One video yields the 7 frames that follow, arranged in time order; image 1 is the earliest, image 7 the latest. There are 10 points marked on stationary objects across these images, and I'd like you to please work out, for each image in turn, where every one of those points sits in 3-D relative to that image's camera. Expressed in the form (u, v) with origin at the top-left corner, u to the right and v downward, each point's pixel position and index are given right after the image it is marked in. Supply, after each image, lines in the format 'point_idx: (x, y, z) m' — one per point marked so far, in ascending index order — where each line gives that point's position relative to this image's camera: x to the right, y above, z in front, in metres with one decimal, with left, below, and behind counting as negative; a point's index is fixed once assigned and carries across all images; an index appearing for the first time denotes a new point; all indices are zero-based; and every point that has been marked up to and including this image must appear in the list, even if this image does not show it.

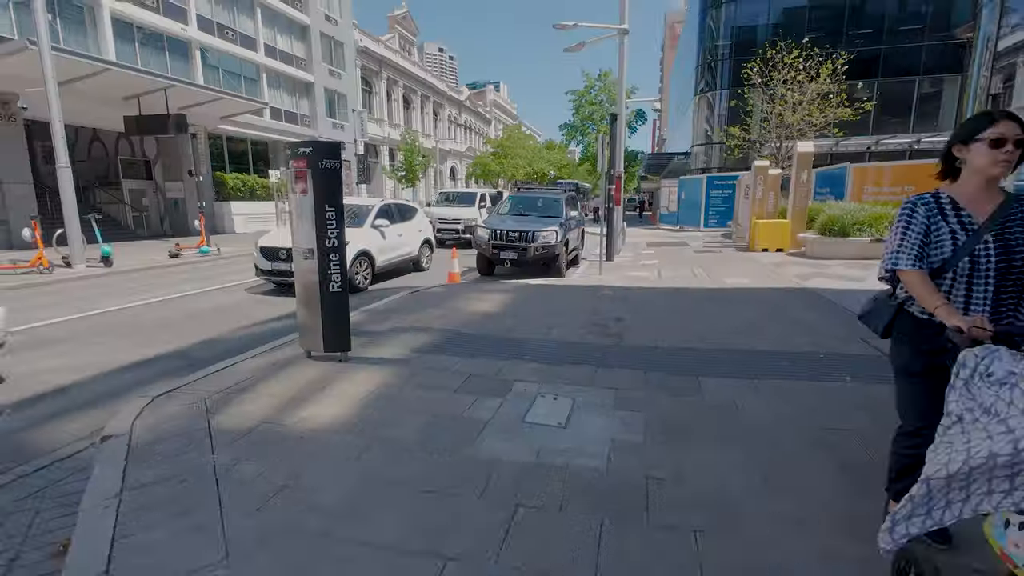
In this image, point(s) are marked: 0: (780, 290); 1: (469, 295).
0: (+4.8, 0.0, +8.6) m
1: (-0.8, -0.1, +8.6) m
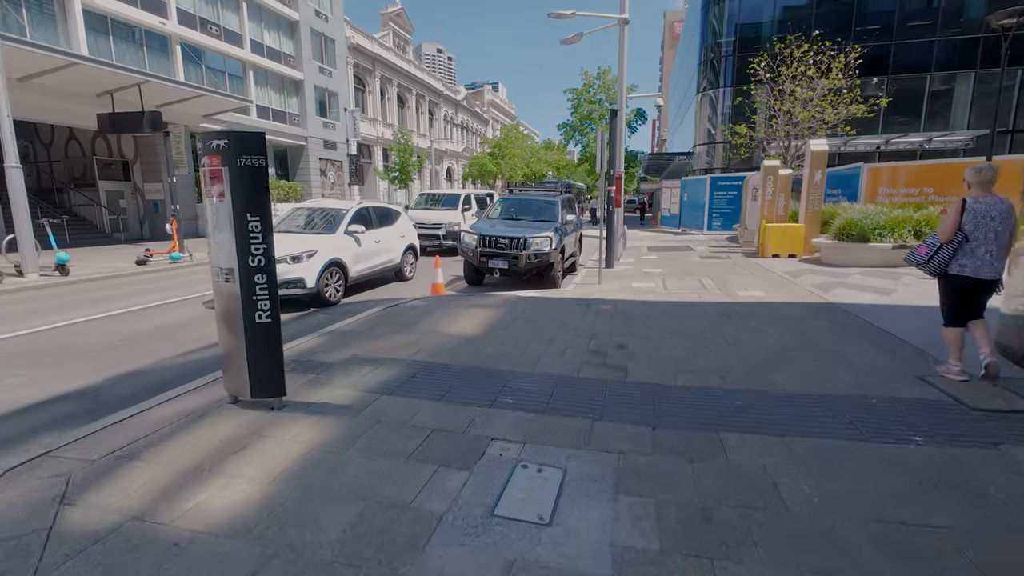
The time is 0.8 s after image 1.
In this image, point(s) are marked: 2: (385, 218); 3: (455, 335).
0: (+4.6, -0.3, +7.6) m
1: (-1.0, -0.4, +7.6) m
2: (-2.8, +1.5, +10.6) m
3: (-0.7, -0.6, +6.2) m
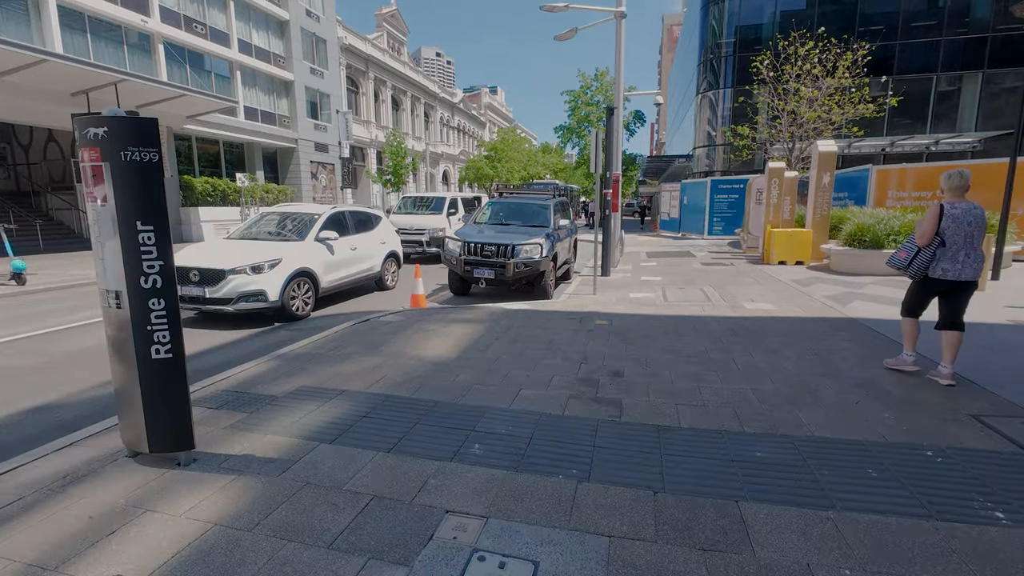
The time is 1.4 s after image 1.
0: (+4.4, -0.5, +6.9) m
1: (-1.2, -0.5, +6.8) m
2: (-3.1, +1.3, +9.9) m
3: (-1.0, -0.8, +5.4) m
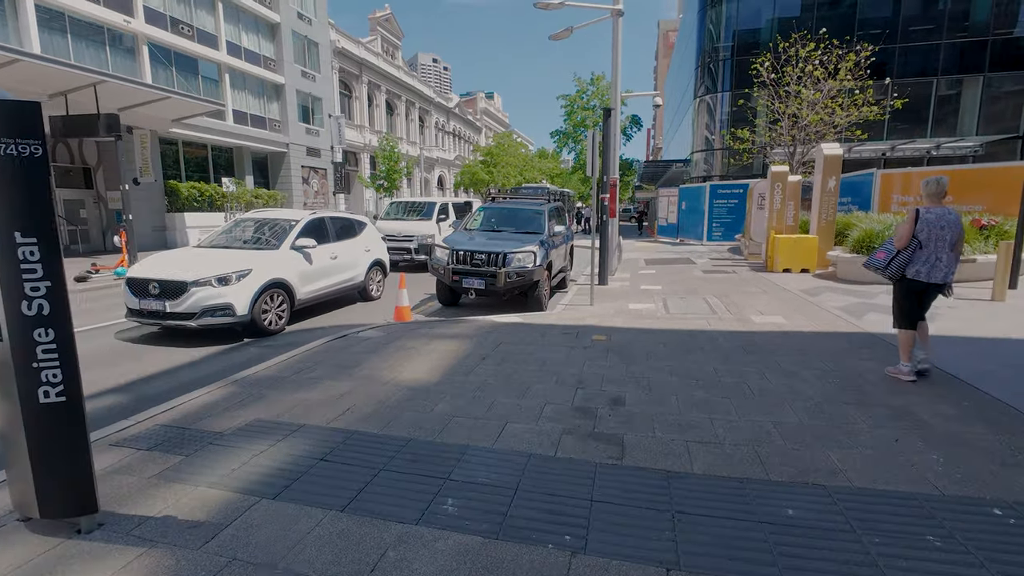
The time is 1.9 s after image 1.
0: (+4.2, -0.6, +6.3) m
1: (-1.3, -0.7, +6.2) m
2: (-3.2, +1.1, +9.3) m
3: (-1.1, -0.9, +4.8) m
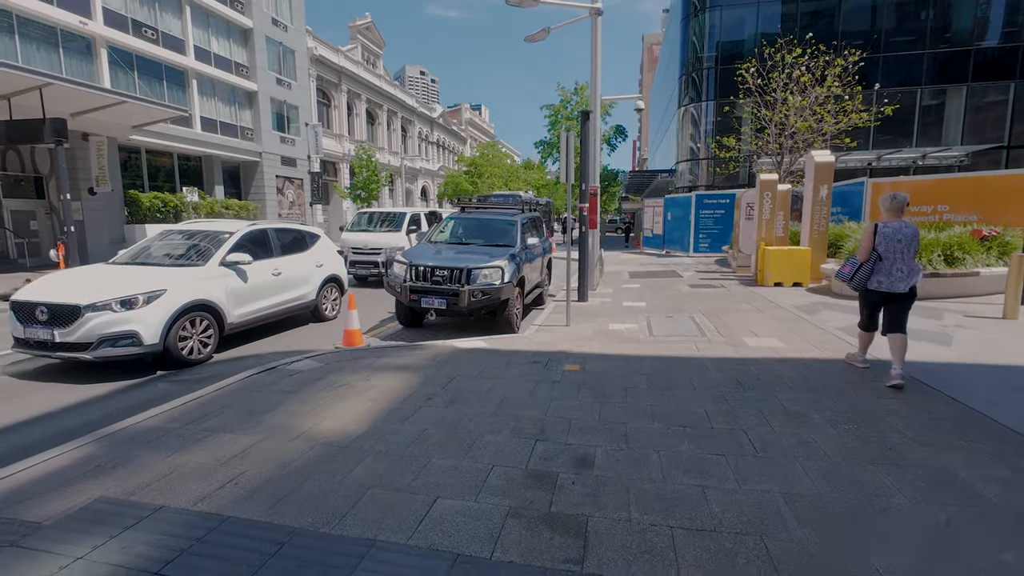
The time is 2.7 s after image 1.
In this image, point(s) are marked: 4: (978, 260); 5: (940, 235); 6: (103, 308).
0: (+3.7, -0.9, +5.5) m
1: (-1.8, -1.0, +5.3) m
2: (-3.8, +0.8, +8.3) m
3: (-1.5, -1.2, +3.8) m
4: (+9.5, +0.6, +9.8) m
5: (+9.0, +1.1, +10.0) m
6: (-4.6, -0.2, +5.4) m
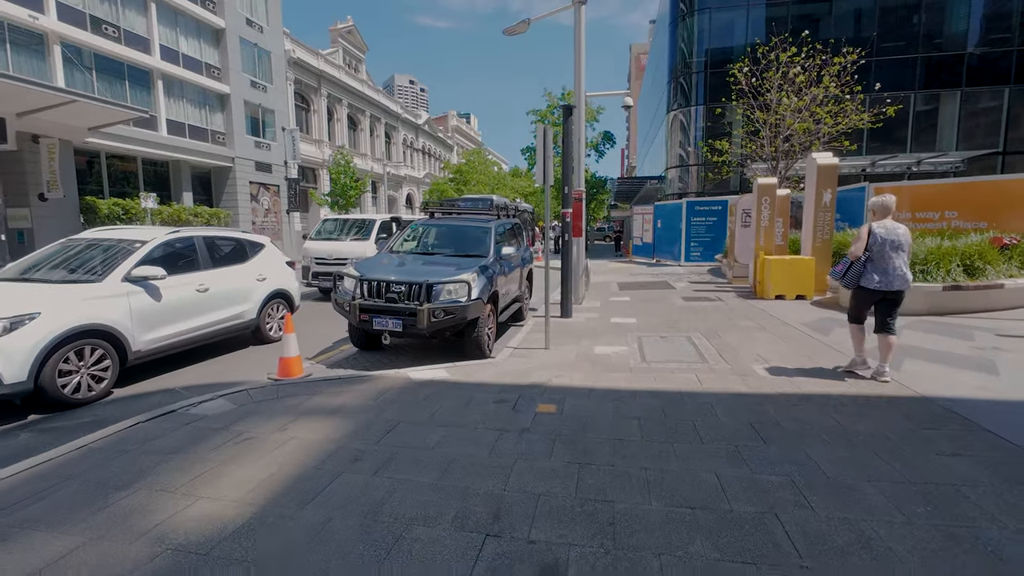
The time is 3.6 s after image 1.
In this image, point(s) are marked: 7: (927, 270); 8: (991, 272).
0: (+3.4, -1.1, +4.4) m
1: (-2.2, -1.2, +4.1) m
2: (-4.2, +0.5, +7.2) m
3: (-1.9, -1.4, +2.7) m
4: (+9.1, +0.3, +8.9) m
5: (+8.5, +0.9, +9.2) m
6: (-5.0, -0.4, +4.2) m
7: (+7.6, +0.4, +8.8) m
8: (+8.8, +0.3, +8.8) m
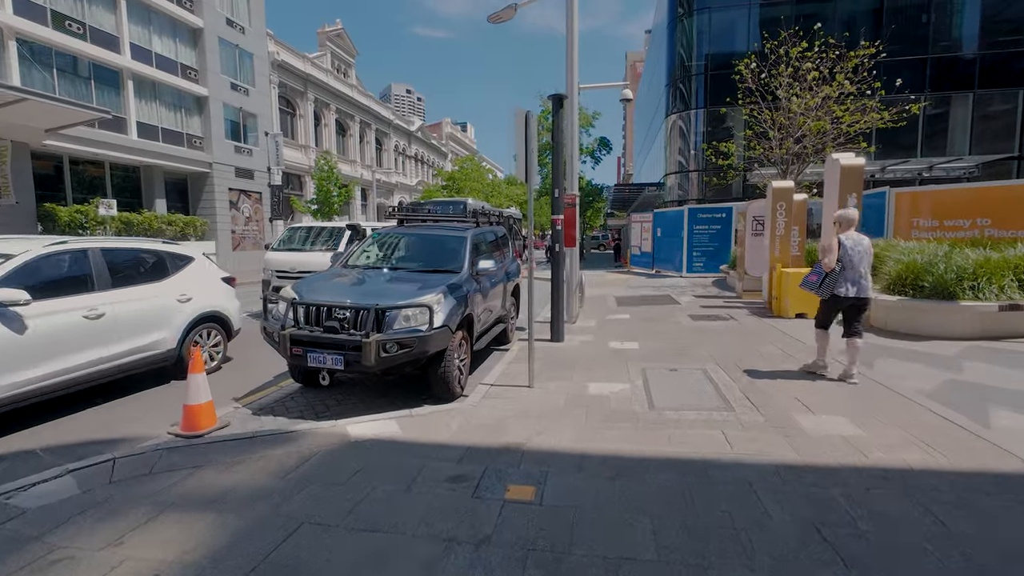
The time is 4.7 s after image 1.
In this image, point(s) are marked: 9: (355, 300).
0: (+3.1, -1.3, +3.1) m
1: (-2.5, -1.4, +2.8) m
2: (-4.5, +0.2, +5.8) m
3: (-2.1, -1.6, +1.3) m
4: (+8.8, 0.0, +7.7) m
5: (+8.2, +0.6, +7.9) m
6: (-5.3, -0.7, +2.9) m
7: (+7.3, +0.1, +7.5) m
8: (+8.5, 0.0, +7.6) m
9: (-1.7, -0.1, +5.1) m
